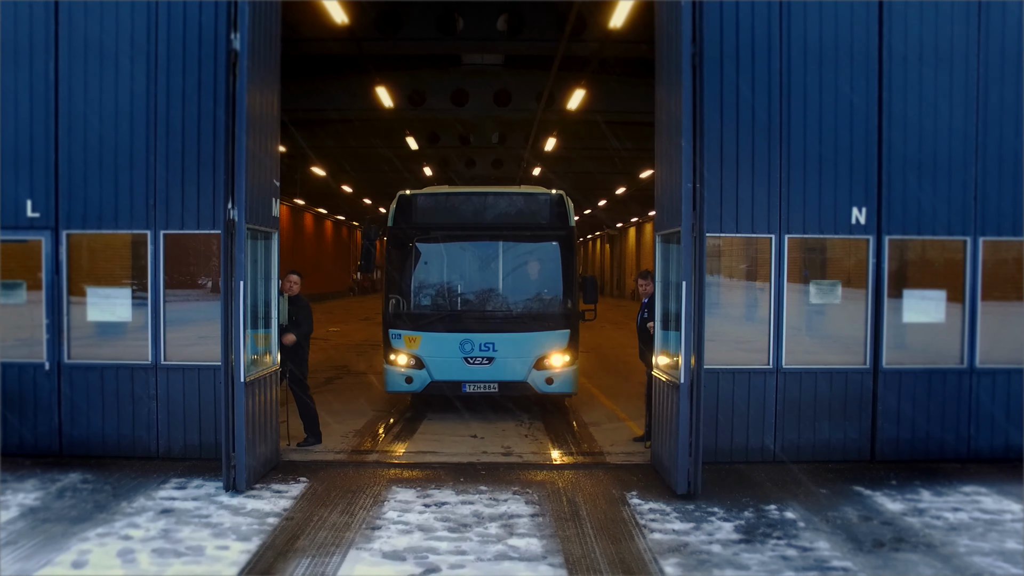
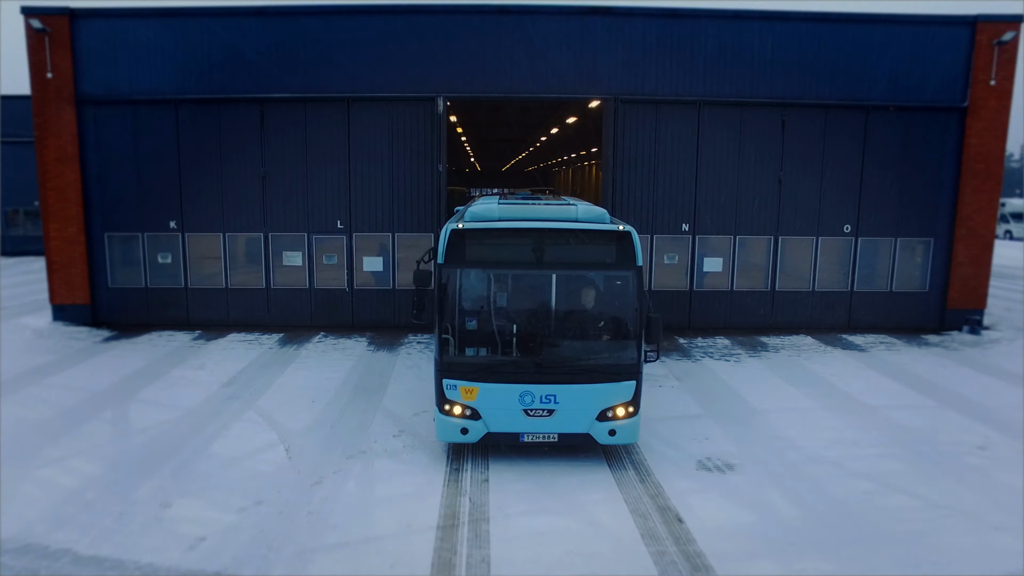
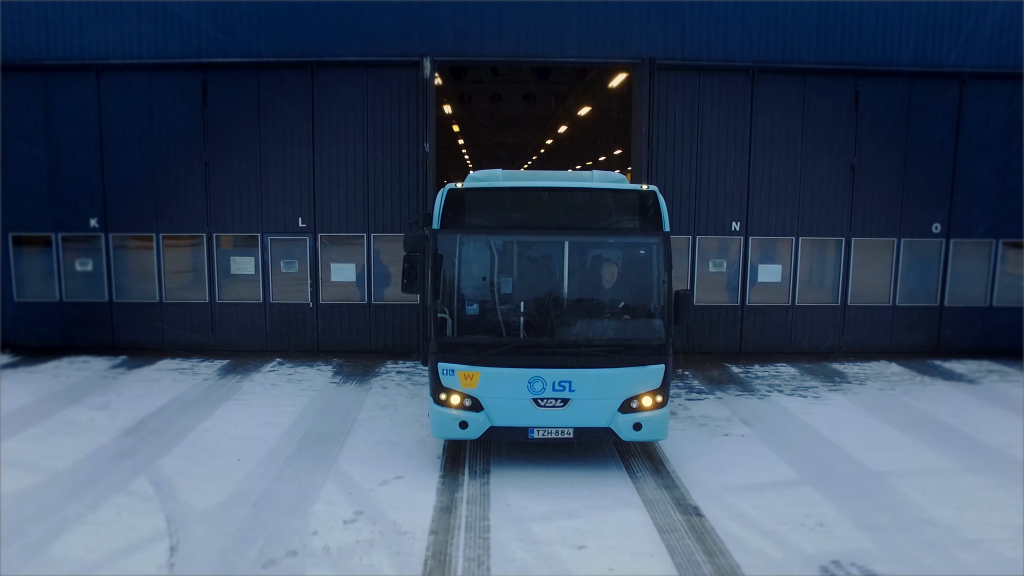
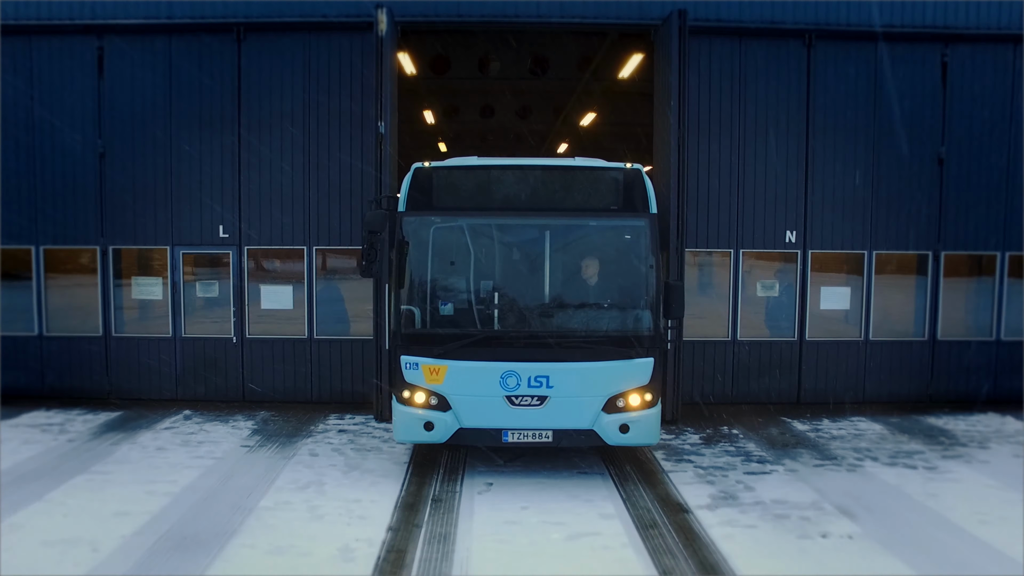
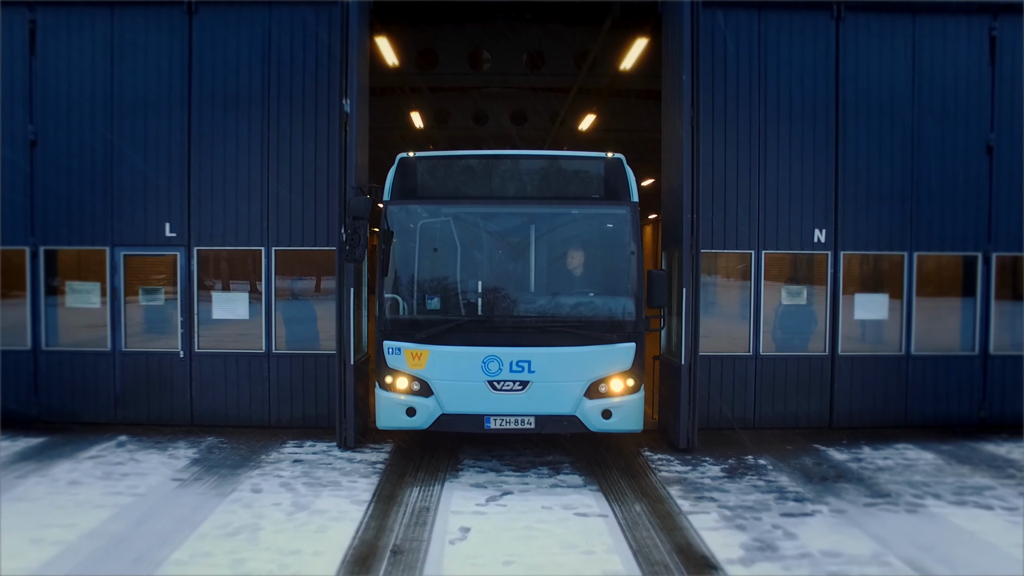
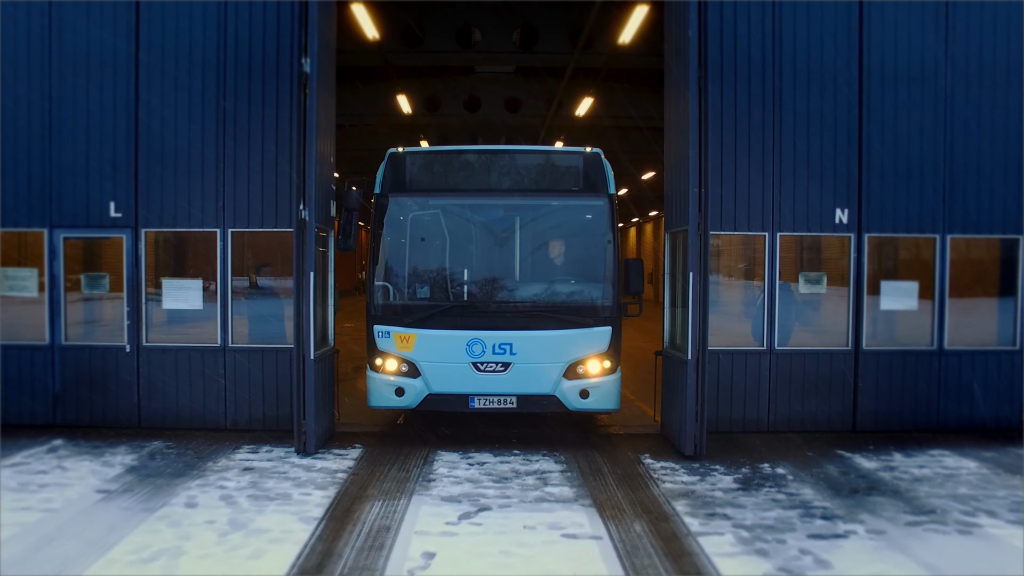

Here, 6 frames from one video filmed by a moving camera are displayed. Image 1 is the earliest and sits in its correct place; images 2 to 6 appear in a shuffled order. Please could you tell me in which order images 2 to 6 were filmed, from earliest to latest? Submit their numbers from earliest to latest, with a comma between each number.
6, 5, 4, 3, 2
